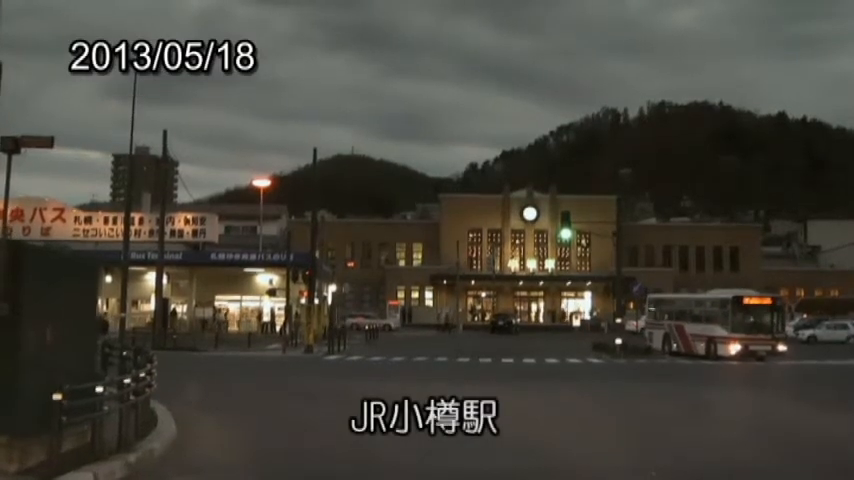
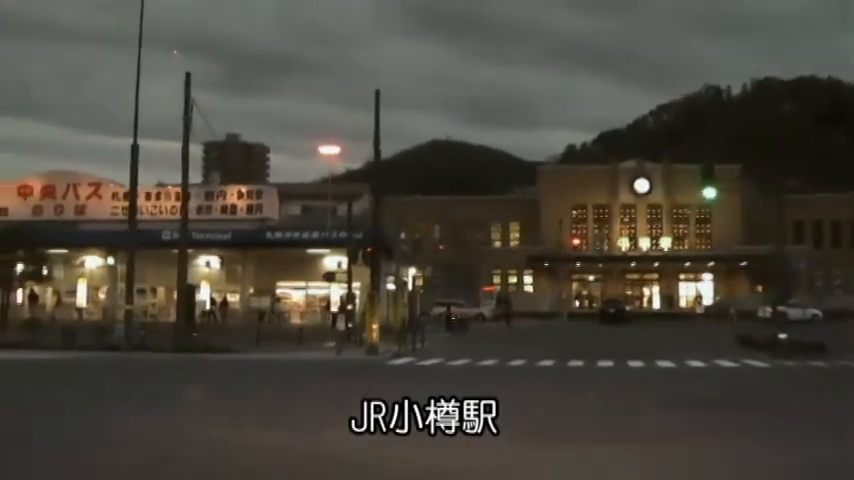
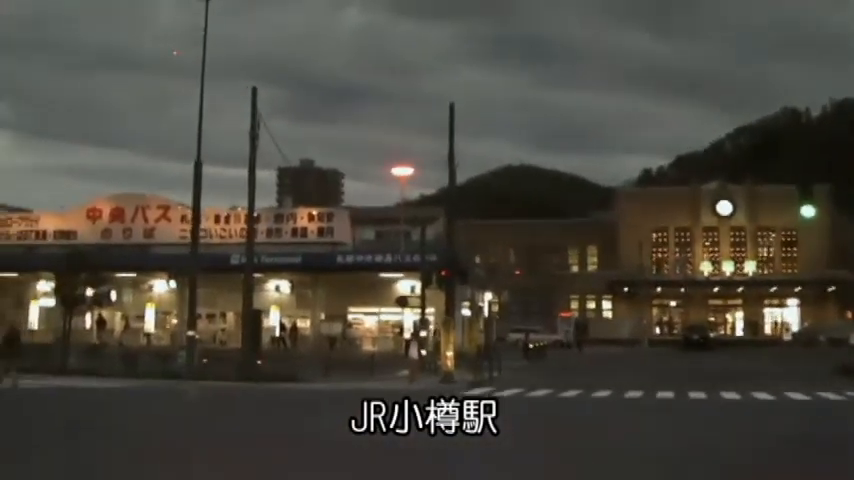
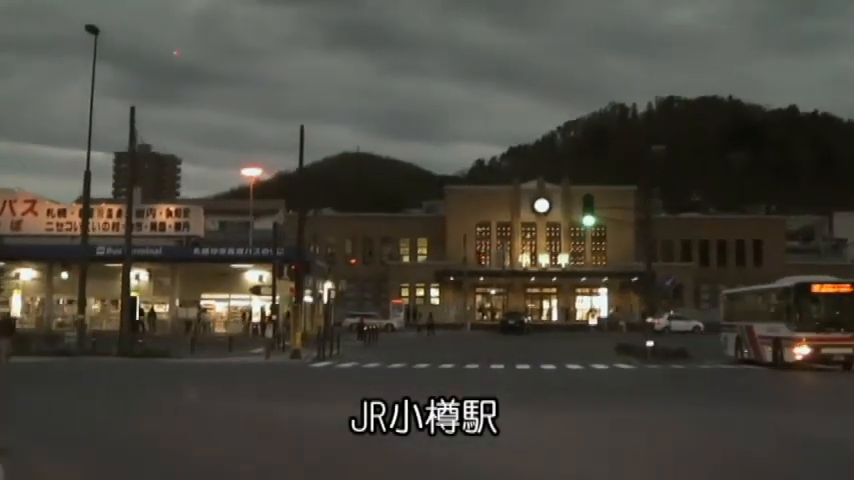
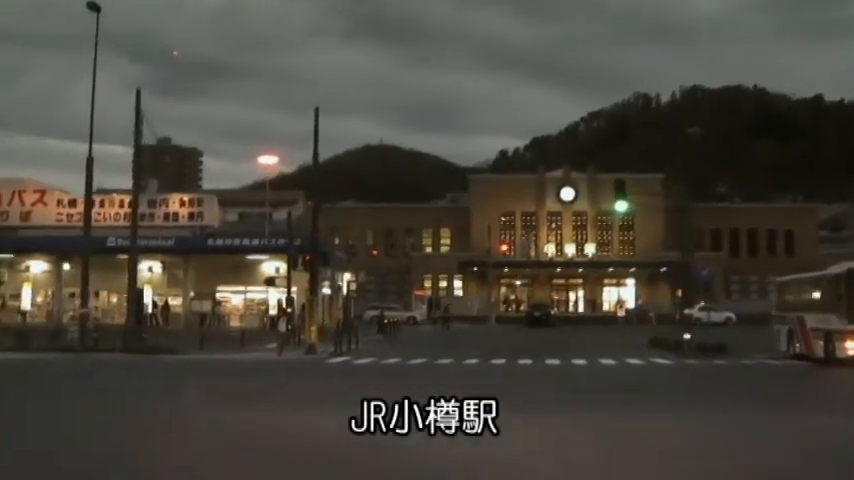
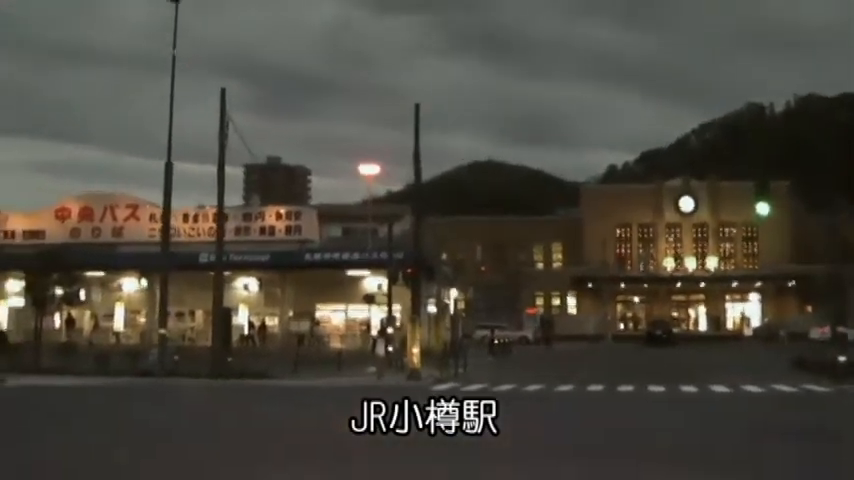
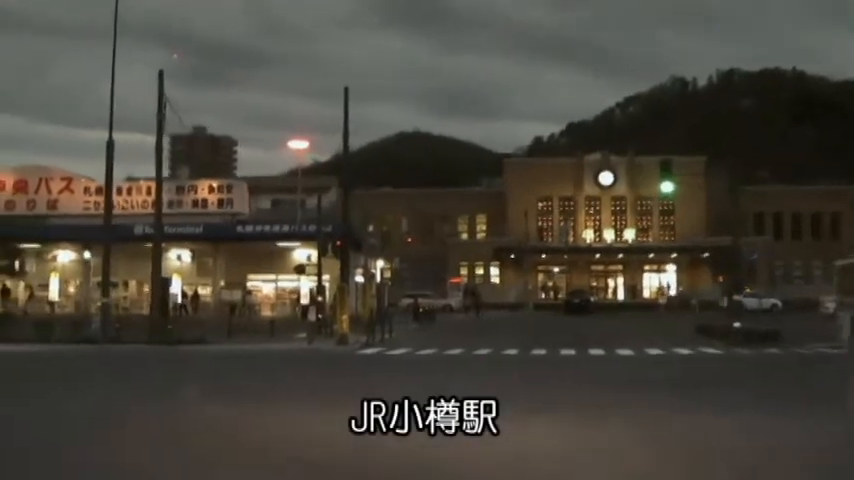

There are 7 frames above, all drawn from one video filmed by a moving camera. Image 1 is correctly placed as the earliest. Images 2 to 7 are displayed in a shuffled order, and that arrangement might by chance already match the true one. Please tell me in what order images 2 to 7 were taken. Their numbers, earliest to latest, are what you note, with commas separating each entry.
4, 5, 7, 2, 6, 3
